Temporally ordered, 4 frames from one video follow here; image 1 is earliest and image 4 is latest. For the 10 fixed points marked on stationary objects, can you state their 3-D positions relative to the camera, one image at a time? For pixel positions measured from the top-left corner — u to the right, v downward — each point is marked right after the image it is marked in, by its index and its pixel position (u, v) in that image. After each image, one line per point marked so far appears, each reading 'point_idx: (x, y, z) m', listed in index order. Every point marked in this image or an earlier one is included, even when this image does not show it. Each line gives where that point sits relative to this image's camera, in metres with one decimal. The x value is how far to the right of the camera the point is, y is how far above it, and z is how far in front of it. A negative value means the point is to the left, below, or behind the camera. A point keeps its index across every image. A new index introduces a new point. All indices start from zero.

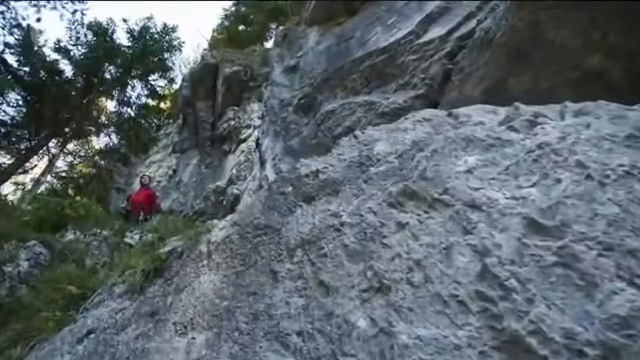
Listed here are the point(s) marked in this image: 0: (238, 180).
0: (-1.7, 0.0, +11.4) m
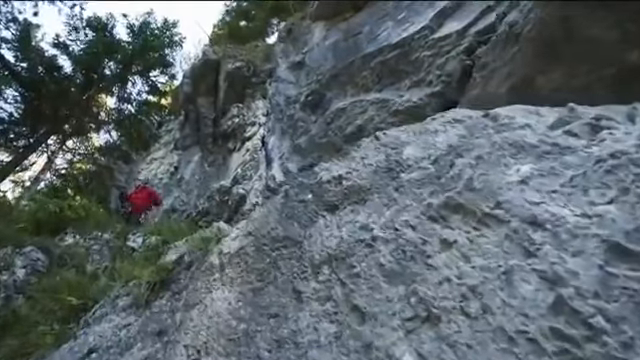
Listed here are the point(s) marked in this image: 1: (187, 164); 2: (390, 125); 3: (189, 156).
0: (-1.6, 0.0, +11.0) m
1: (-3.6, +0.5, +14.6) m
2: (+1.0, +0.8, +7.9) m
3: (-3.5, +0.7, +14.6) m
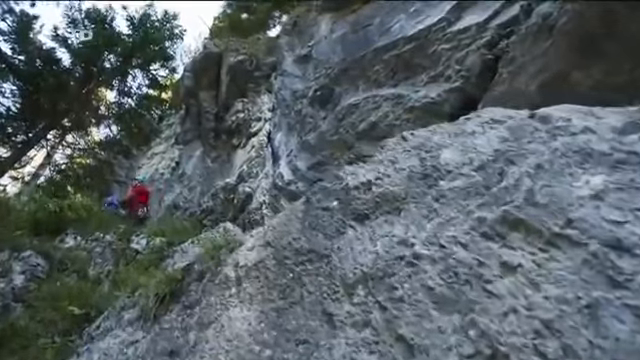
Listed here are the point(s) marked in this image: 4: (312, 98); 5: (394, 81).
0: (-1.4, +0.1, +10.6) m
1: (-3.4, +0.6, +14.2) m
2: (+1.2, +0.8, +7.5) m
3: (-3.4, +0.8, +14.3) m
4: (-0.1, +1.5, +9.8) m
5: (+1.1, +1.5, +8.2) m
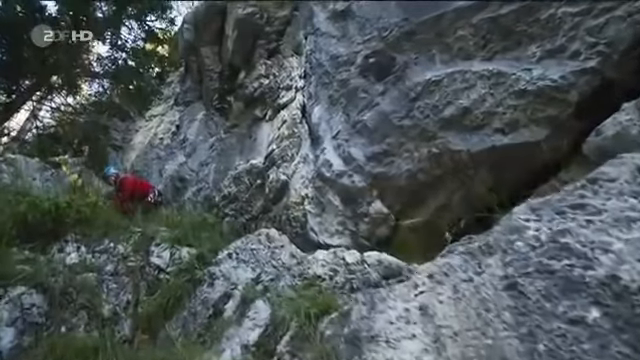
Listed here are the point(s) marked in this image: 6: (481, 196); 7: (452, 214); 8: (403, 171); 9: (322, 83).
0: (-0.6, +0.3, +8.9) m
1: (-2.7, +1.2, +12.4) m
2: (+2.0, +0.8, +5.8) m
3: (-2.7, +1.4, +12.4) m
4: (+0.7, +1.7, +8.0) m
5: (+2.0, +1.5, +6.4) m
6: (+1.8, -0.2, +6.1) m
7: (+1.5, -0.4, +6.2) m
8: (+1.0, +0.1, +6.4) m
9: (+0.1, +1.5, +8.6) m
